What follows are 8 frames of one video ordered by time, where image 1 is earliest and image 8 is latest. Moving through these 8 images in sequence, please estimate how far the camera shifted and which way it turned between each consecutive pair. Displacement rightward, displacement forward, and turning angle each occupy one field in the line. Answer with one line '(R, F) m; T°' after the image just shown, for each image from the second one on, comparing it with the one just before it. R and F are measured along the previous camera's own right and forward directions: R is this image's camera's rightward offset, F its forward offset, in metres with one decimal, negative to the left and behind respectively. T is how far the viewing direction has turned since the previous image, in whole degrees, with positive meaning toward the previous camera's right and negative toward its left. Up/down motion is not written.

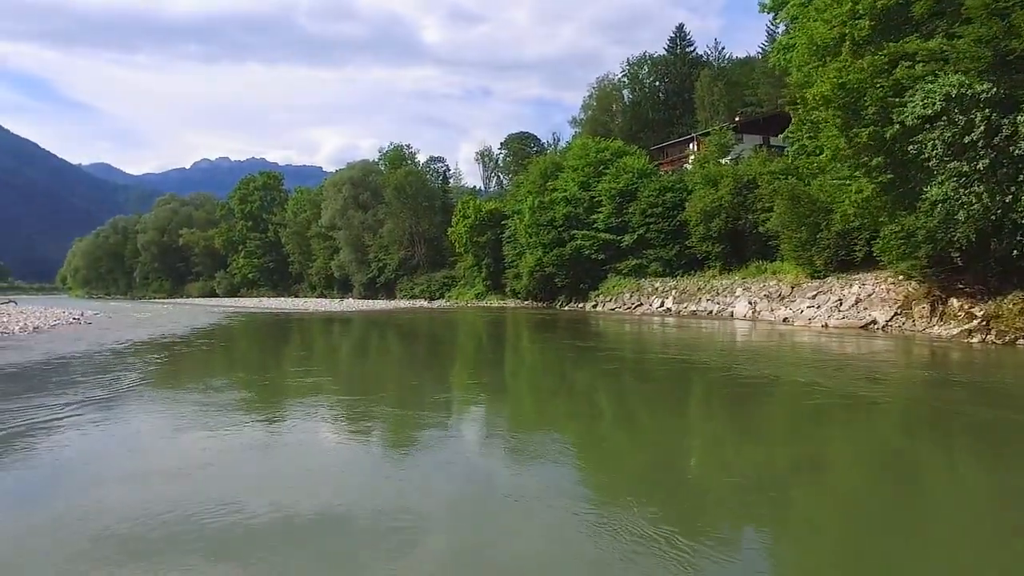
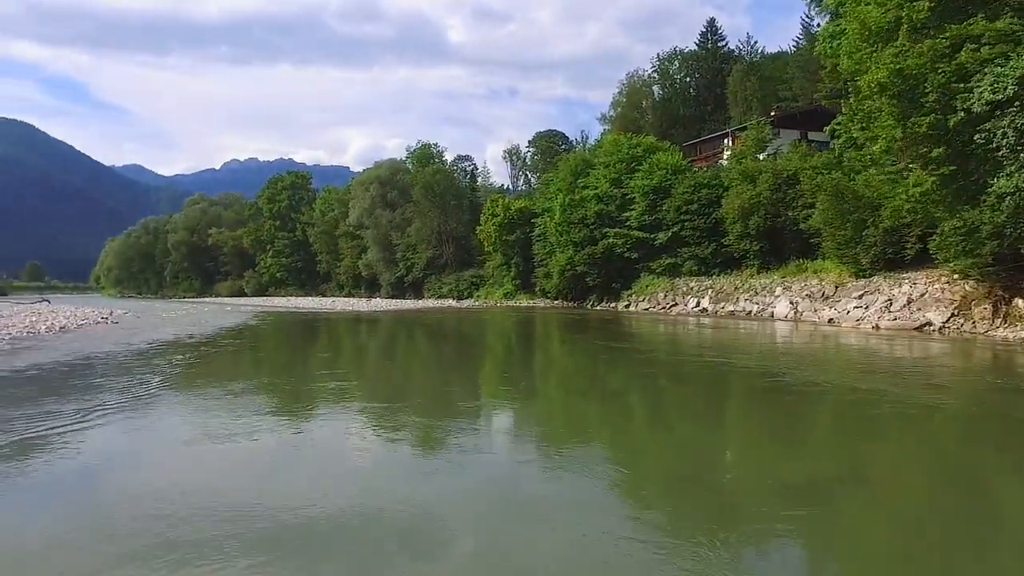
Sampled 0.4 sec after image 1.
(-0.1, +0.5) m; -2°
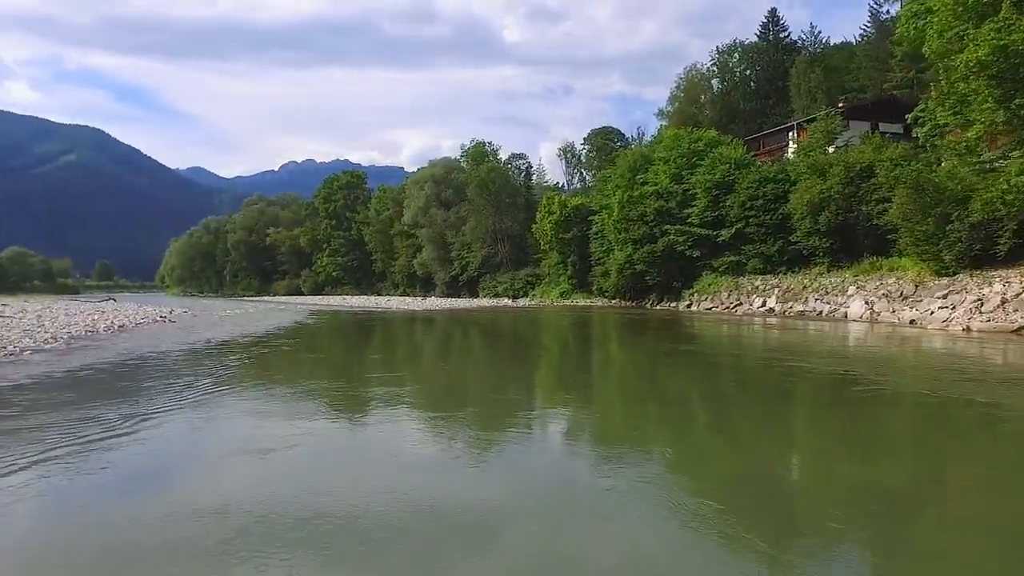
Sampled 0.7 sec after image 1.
(-0.2, +0.4) m; -4°
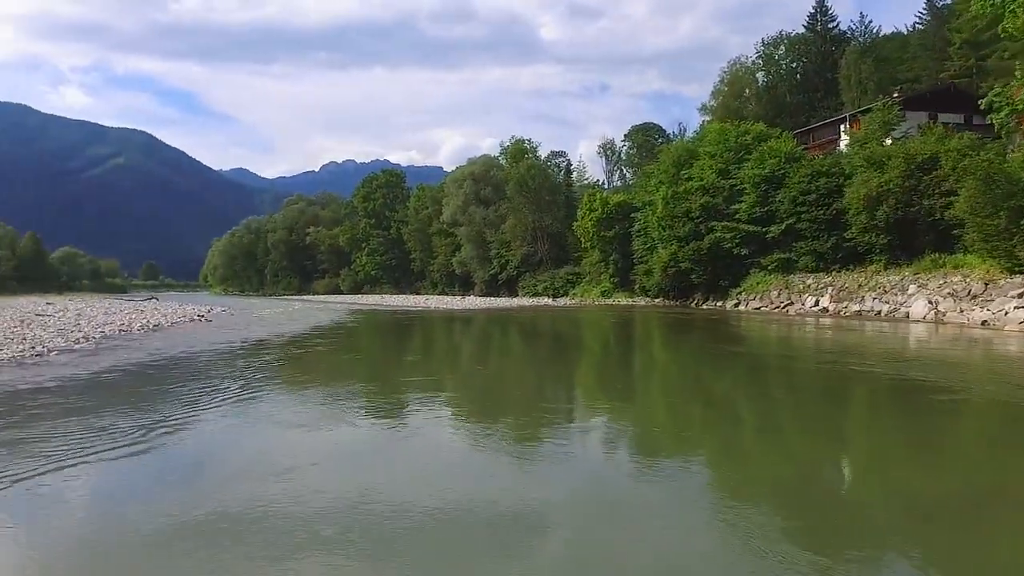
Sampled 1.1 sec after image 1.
(-0.1, +0.5) m; -3°
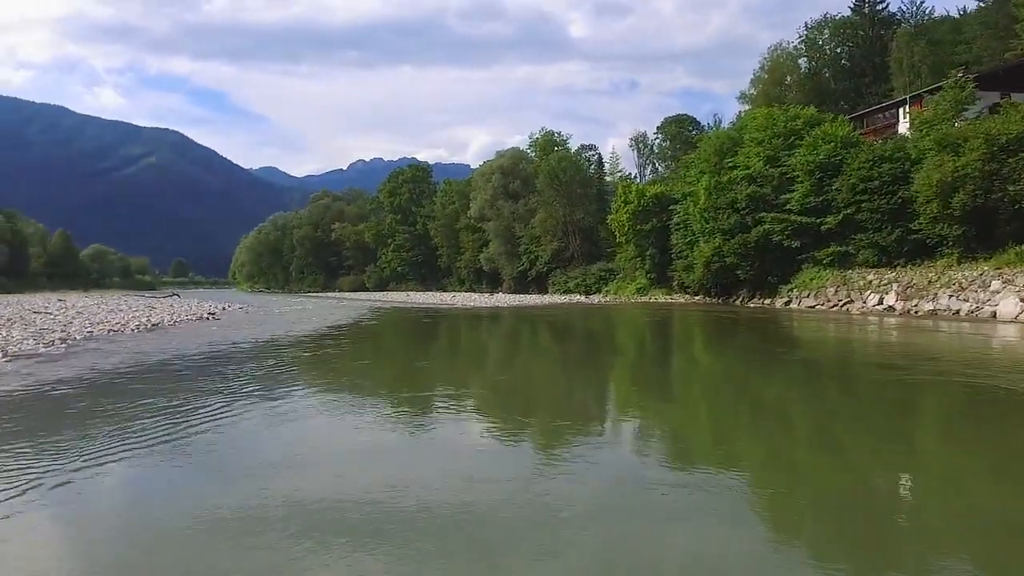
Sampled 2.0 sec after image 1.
(-0.1, +1.5) m; -2°
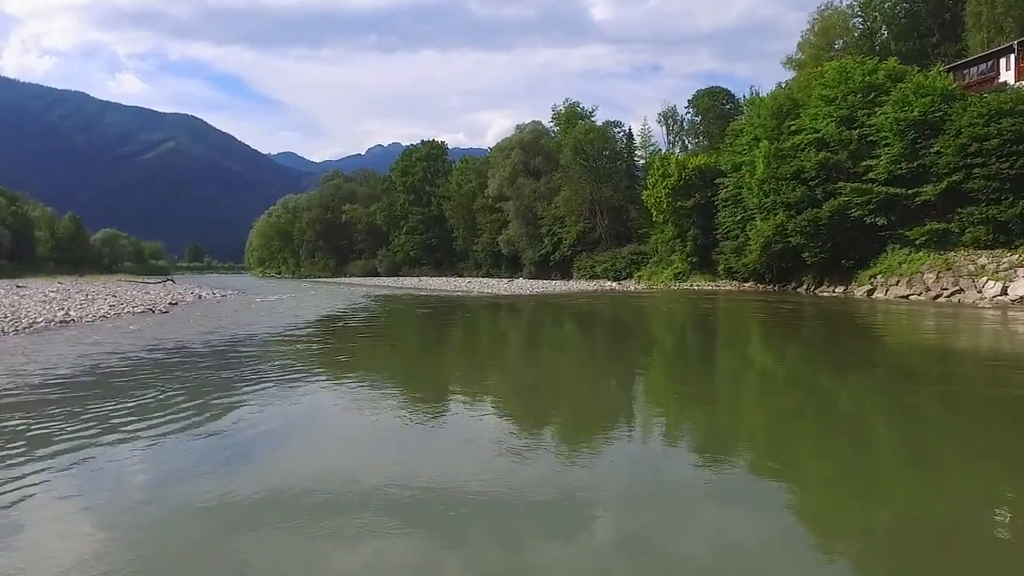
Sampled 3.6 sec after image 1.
(-0.1, +3.5) m; -2°
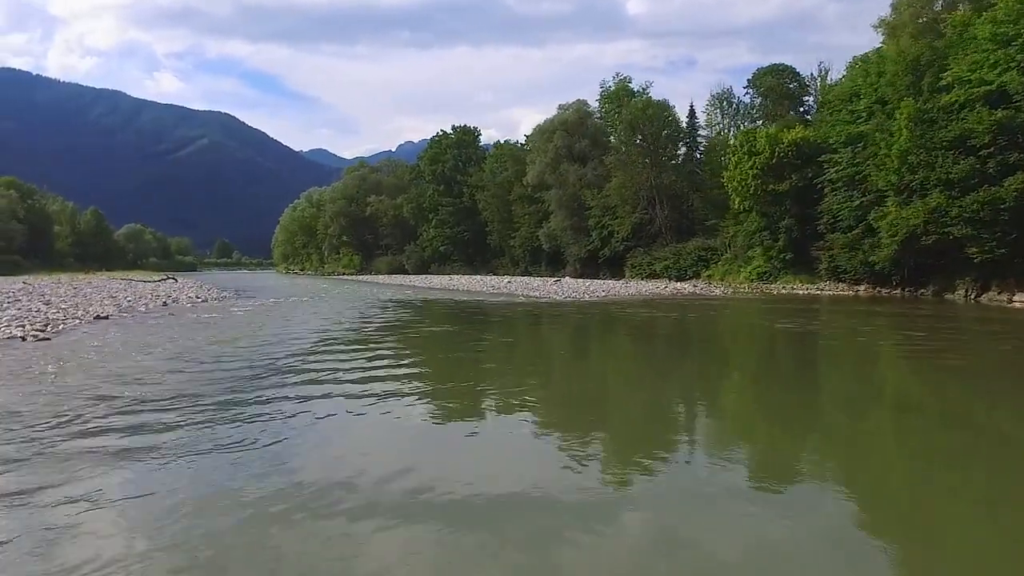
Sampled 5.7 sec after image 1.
(-0.6, +4.9) m; -3°
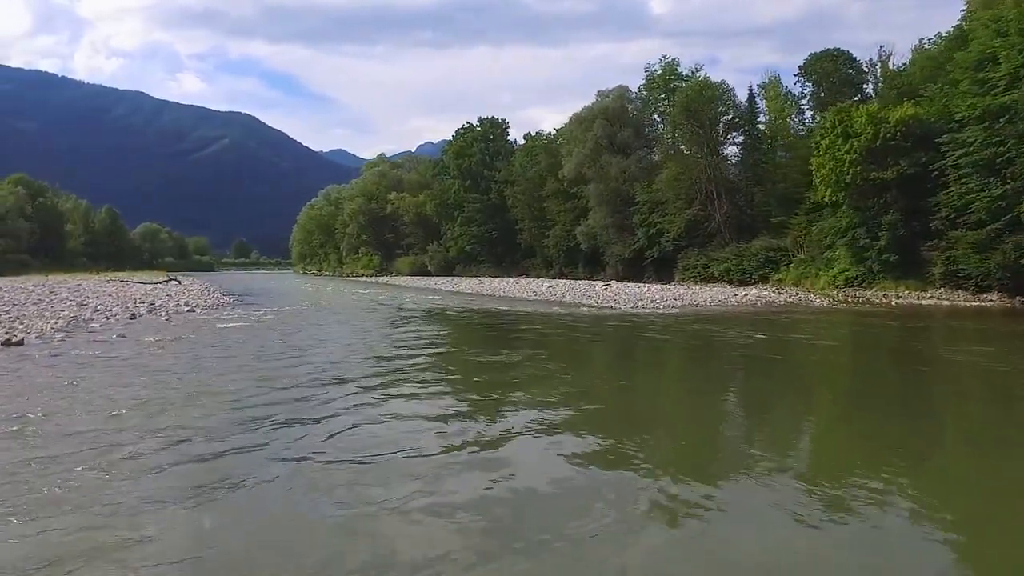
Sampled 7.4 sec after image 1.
(-0.8, +3.5) m; -2°
